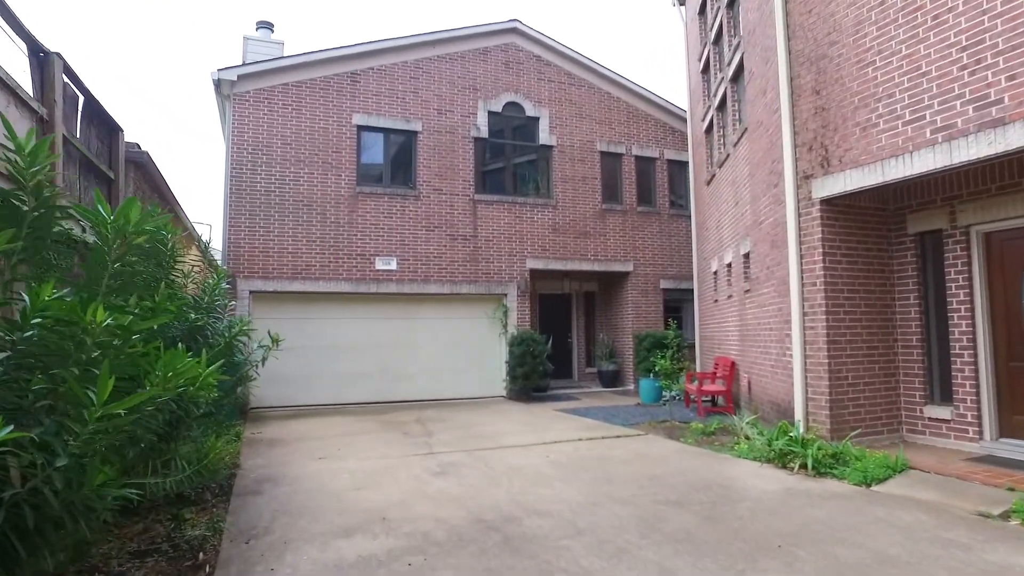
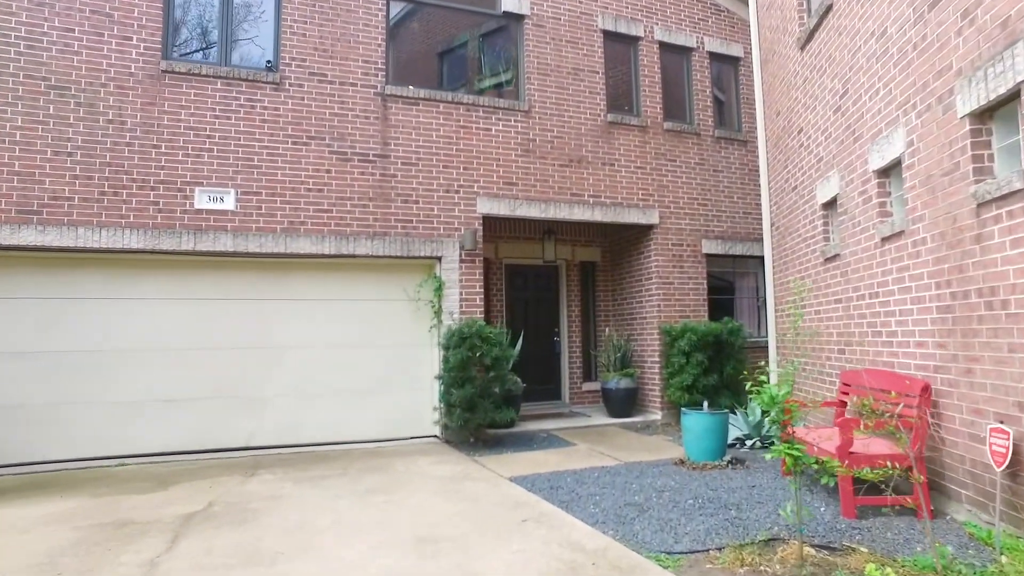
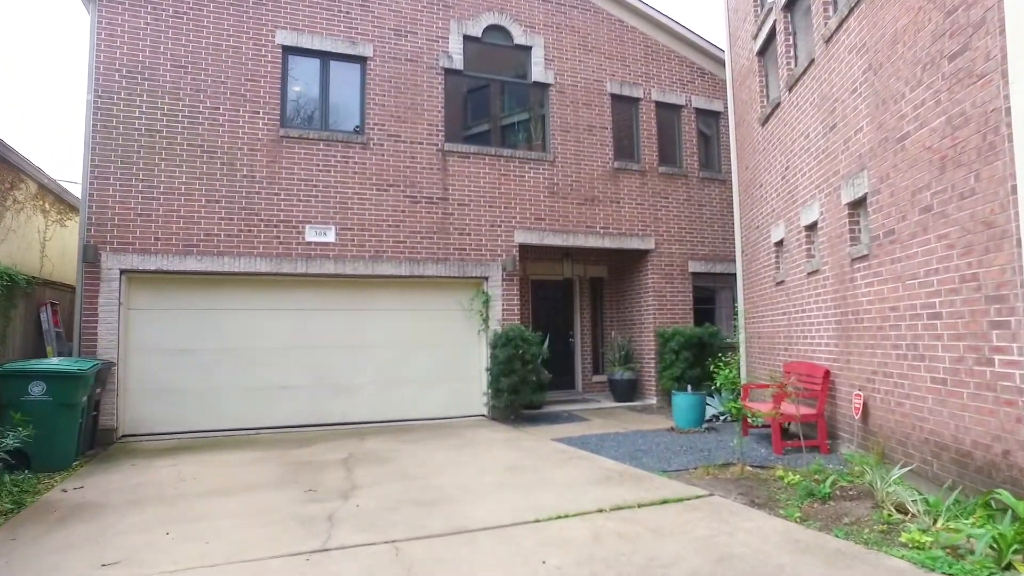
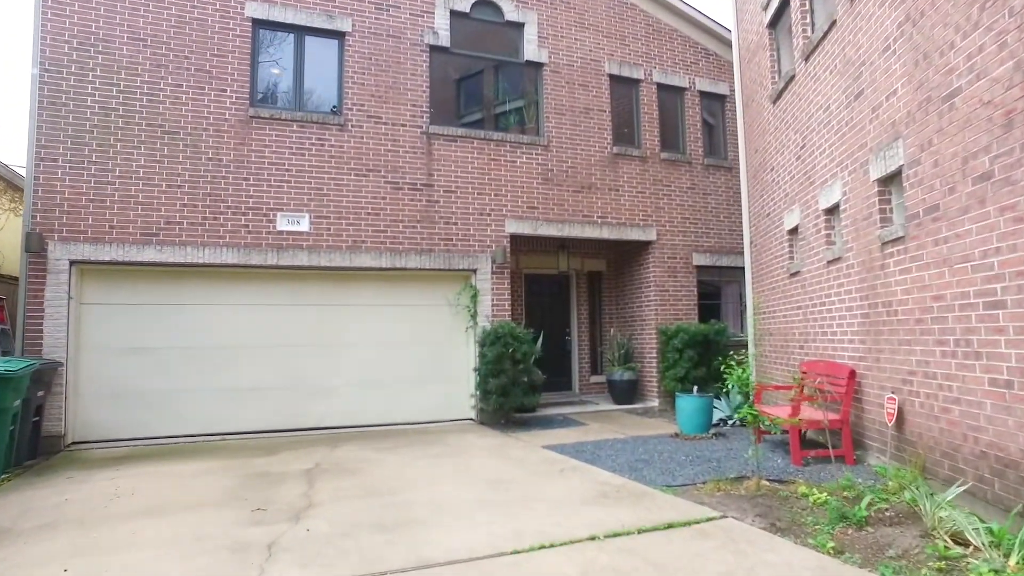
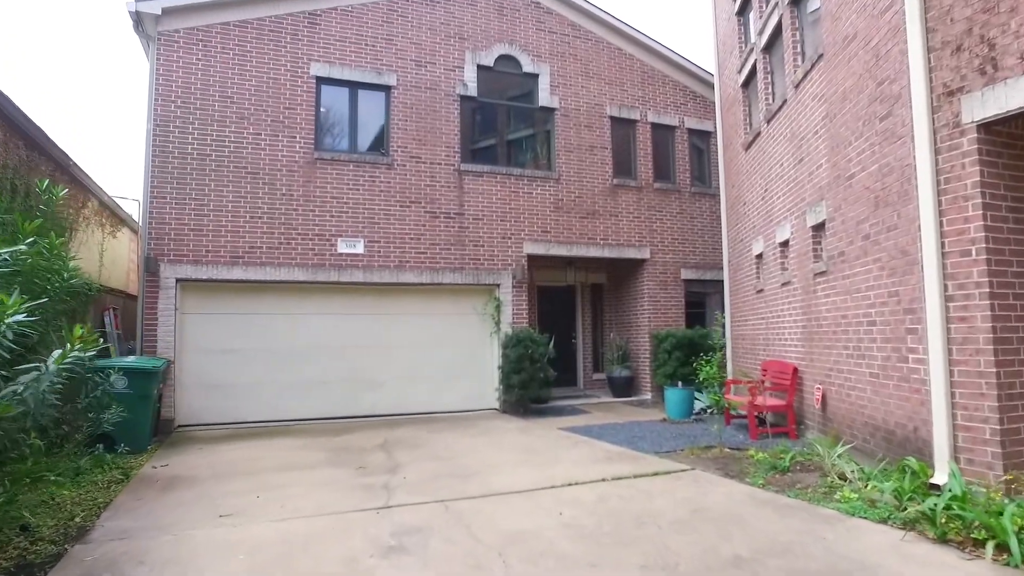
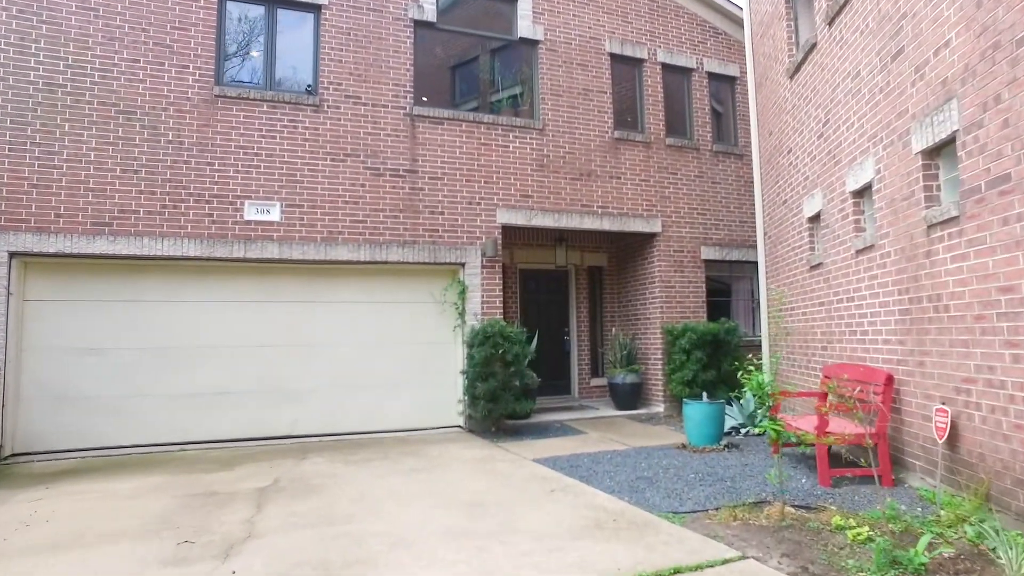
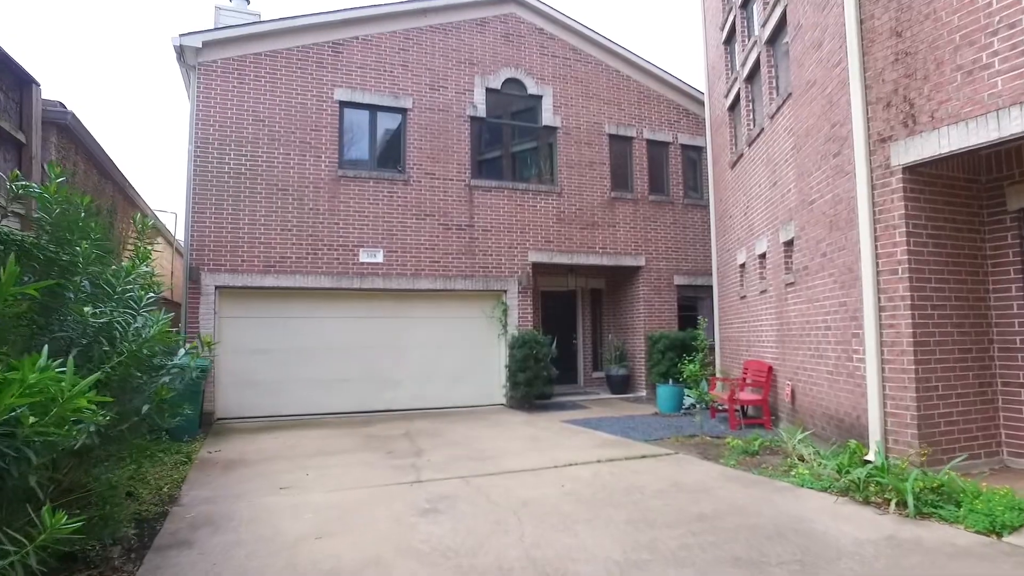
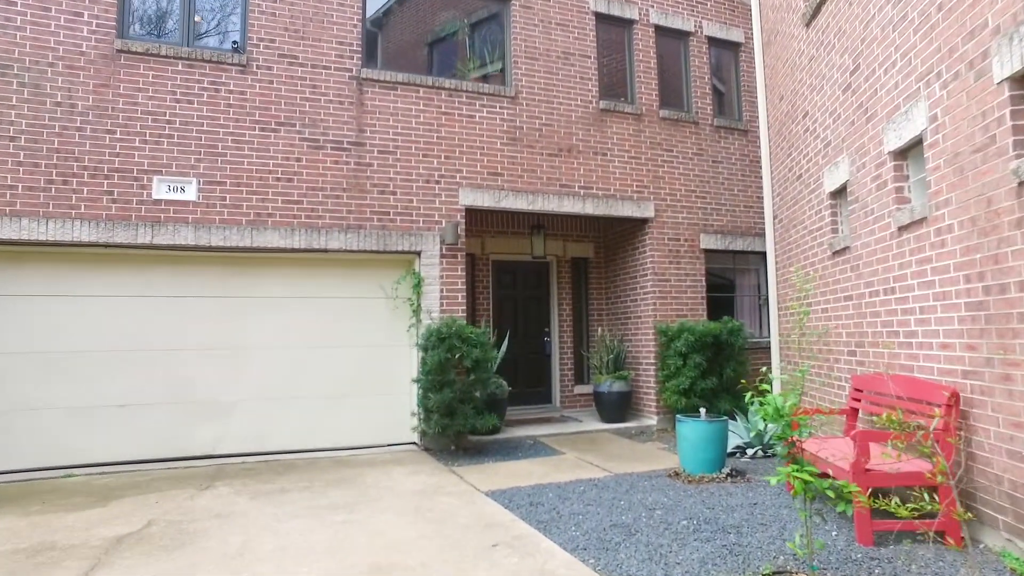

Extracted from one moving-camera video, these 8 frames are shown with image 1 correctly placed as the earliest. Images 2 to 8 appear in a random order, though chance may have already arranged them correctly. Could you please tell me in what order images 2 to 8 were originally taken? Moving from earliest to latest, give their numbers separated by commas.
7, 5, 3, 4, 6, 2, 8
